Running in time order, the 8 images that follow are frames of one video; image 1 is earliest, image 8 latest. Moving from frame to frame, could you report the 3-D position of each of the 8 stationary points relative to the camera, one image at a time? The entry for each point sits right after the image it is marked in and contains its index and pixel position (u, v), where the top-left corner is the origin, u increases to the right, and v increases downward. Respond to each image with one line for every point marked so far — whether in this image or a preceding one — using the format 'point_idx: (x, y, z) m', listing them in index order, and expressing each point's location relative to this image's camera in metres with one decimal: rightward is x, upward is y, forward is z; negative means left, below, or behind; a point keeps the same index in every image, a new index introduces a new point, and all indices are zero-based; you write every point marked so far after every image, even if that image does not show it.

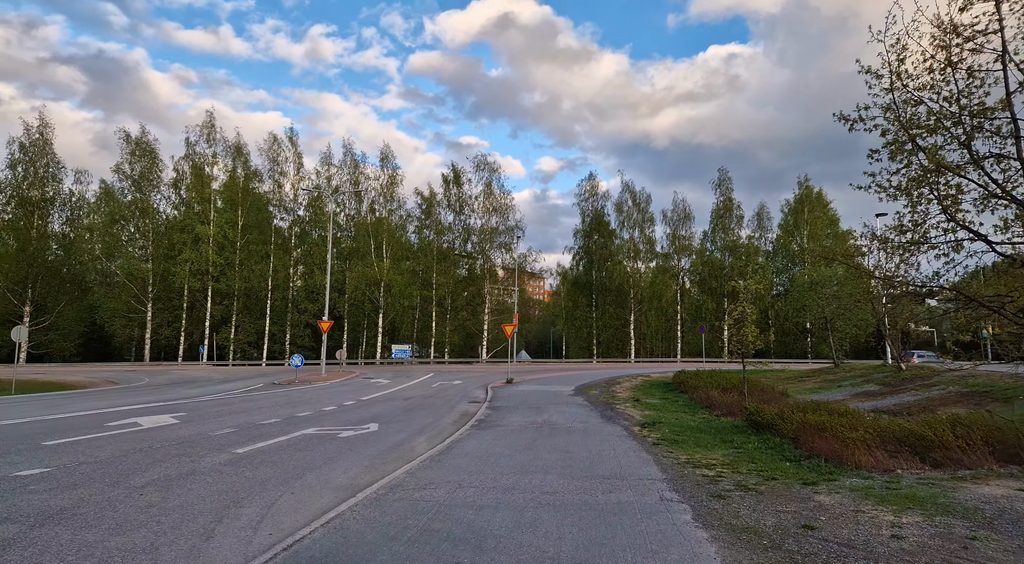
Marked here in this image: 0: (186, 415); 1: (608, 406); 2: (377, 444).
0: (-6.8, -2.8, +14.1) m
1: (+2.7, -3.3, +17.9) m
2: (-2.2, -2.7, +11.1) m
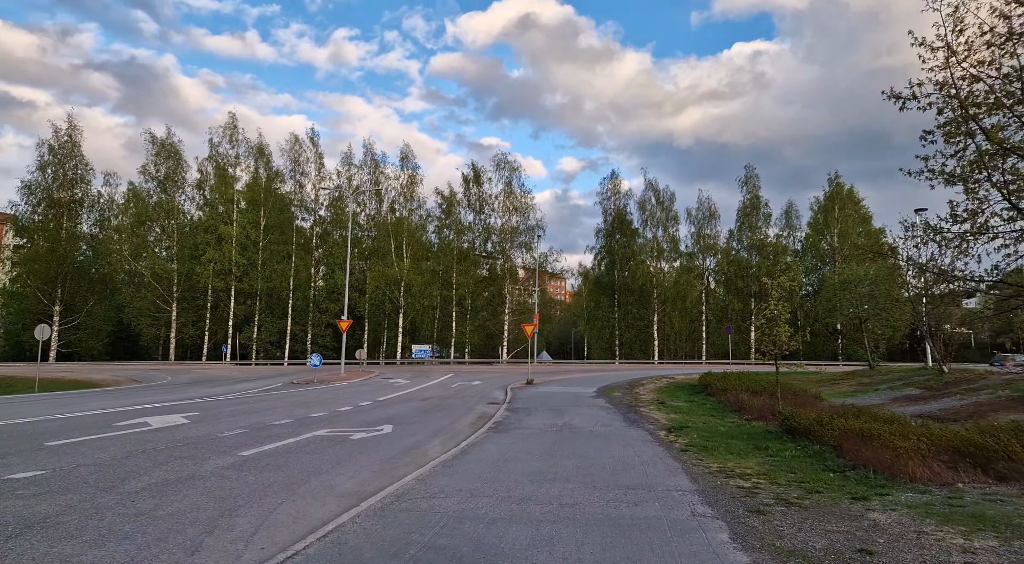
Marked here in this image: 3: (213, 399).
0: (-6.4, -2.7, +13.8) m
1: (+3.2, -3.3, +17.3) m
2: (-2.0, -2.6, +10.6) m
3: (-8.3, -3.2, +18.8) m
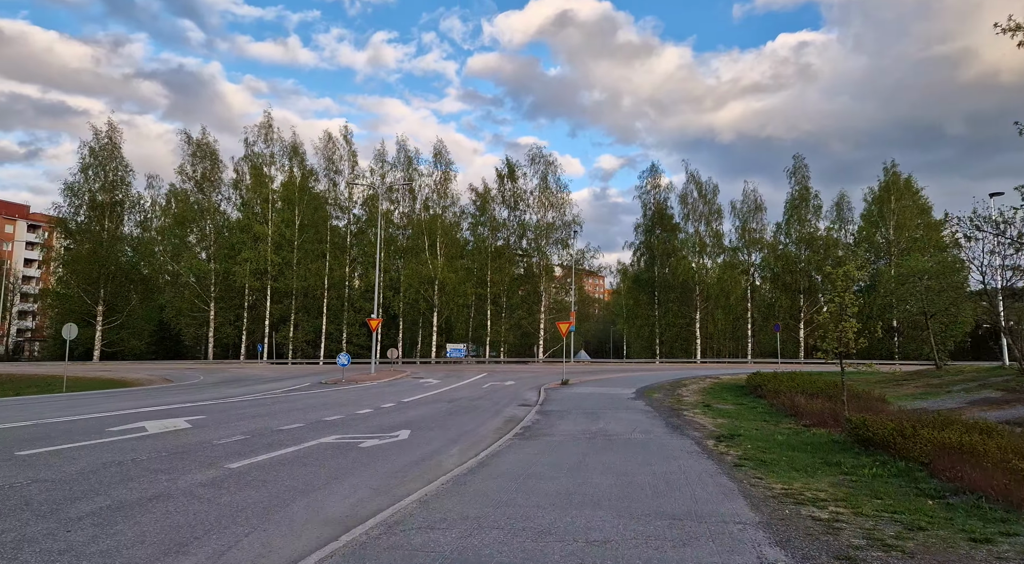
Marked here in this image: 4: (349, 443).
0: (-5.9, -2.6, +12.9) m
1: (+3.9, -3.1, +15.8) m
2: (-1.6, -2.5, +9.5) m
3: (-7.4, -3.1, +18.0) m
4: (-2.5, -2.5, +10.4) m
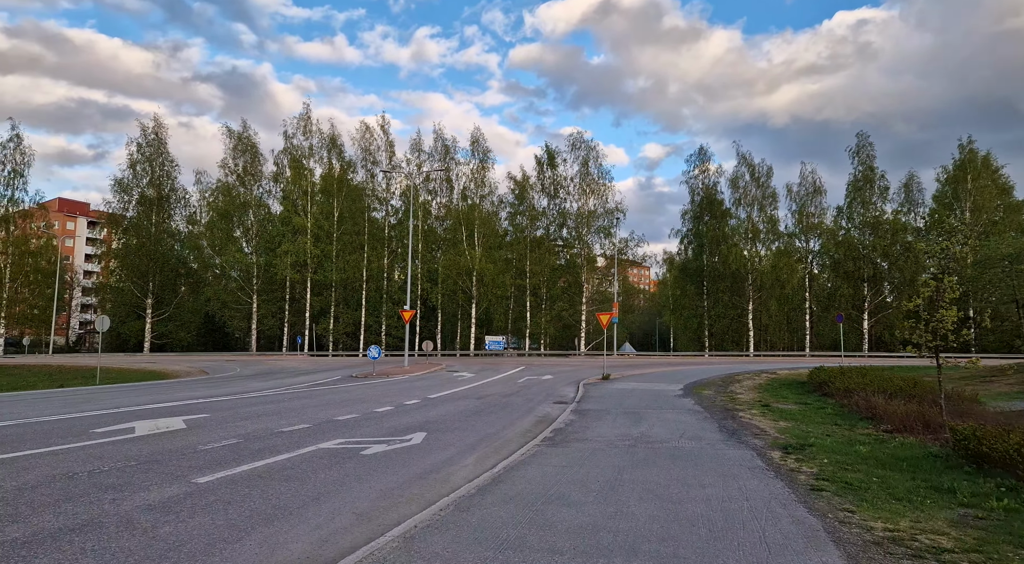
0: (-5.4, -2.3, +11.8) m
1: (+4.6, -2.7, +14.1) m
2: (-1.3, -2.2, +8.1) m
3: (-6.6, -2.8, +17.0) m
4: (-2.2, -2.3, +9.1) m
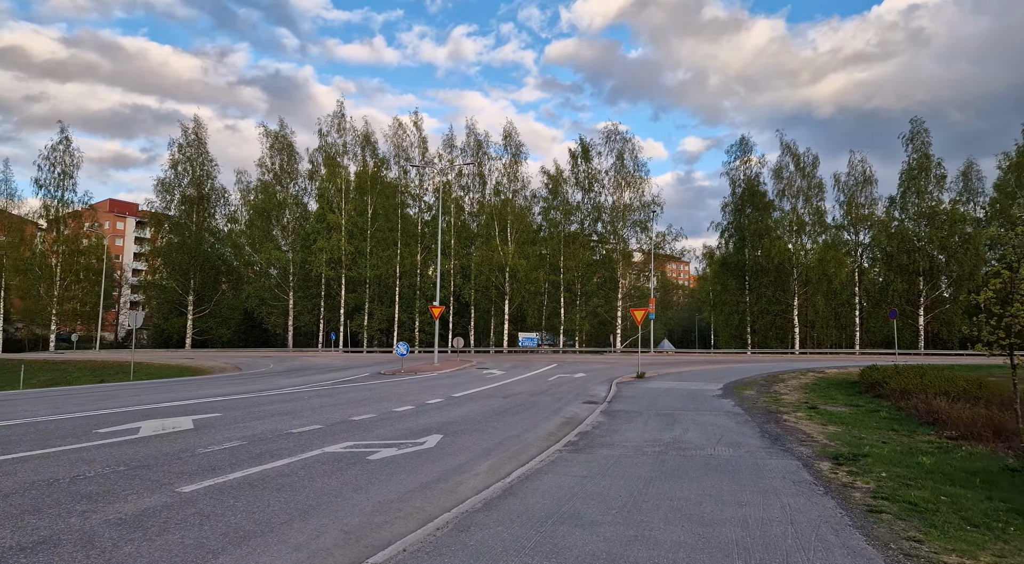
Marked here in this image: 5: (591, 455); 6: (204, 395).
0: (-5.0, -2.2, +11.3) m
1: (+5.1, -2.6, +13.1) m
2: (-1.1, -2.2, +7.5) m
3: (-5.9, -2.7, +16.6) m
4: (-1.9, -2.2, +8.5) m
5: (+1.0, -2.3, +8.9) m
6: (-7.2, -2.6, +15.8) m
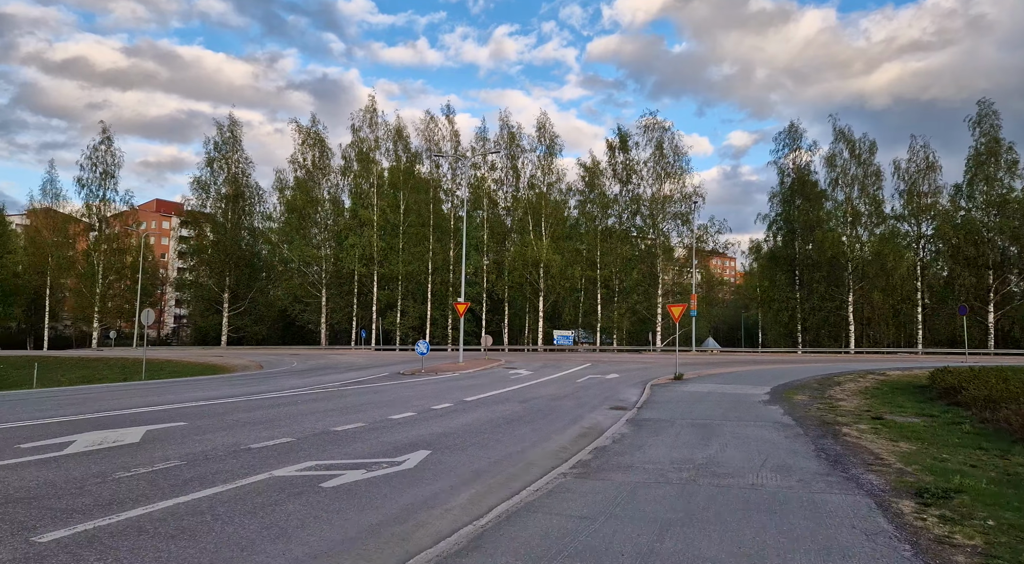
0: (-4.9, -2.1, +10.0) m
1: (+5.2, -2.4, +11.1) m
2: (-1.3, -2.0, +5.9) m
3: (-5.5, -2.5, +15.3) m
4: (-2.0, -2.0, +7.0) m
5: (+0.9, -2.1, +7.1) m
6: (-6.8, -2.5, +14.5) m
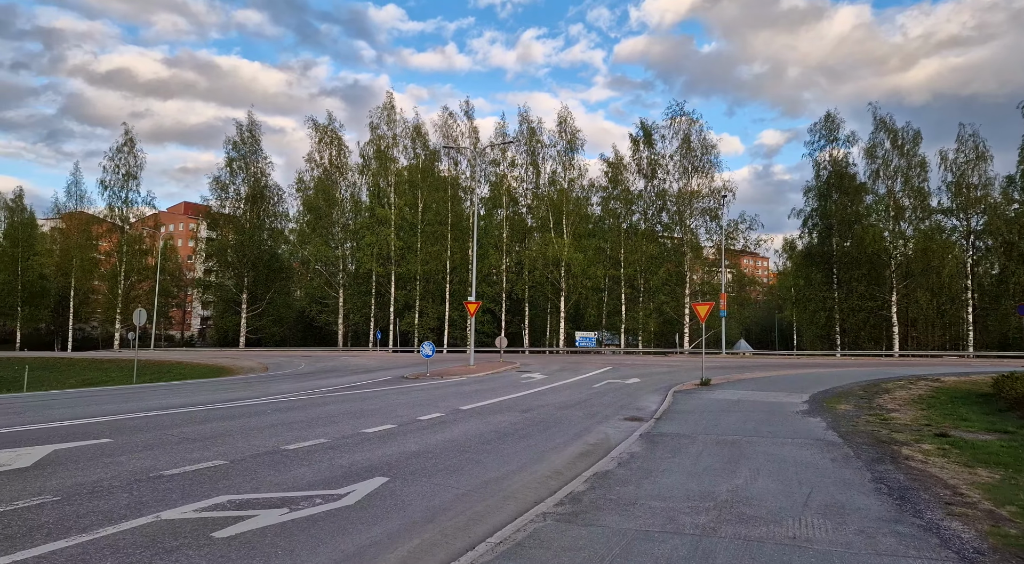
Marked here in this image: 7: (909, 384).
0: (-5.1, -2.0, +8.4) m
1: (+5.1, -2.3, +9.2) m
2: (-1.7, -1.9, +4.2) m
3: (-5.5, -2.4, +13.8) m
4: (-2.4, -1.9, +5.3) m
5: (+0.6, -2.0, +5.3) m
6: (-6.8, -2.4, +13.1) m
7: (+10.8, -2.8, +18.5) m
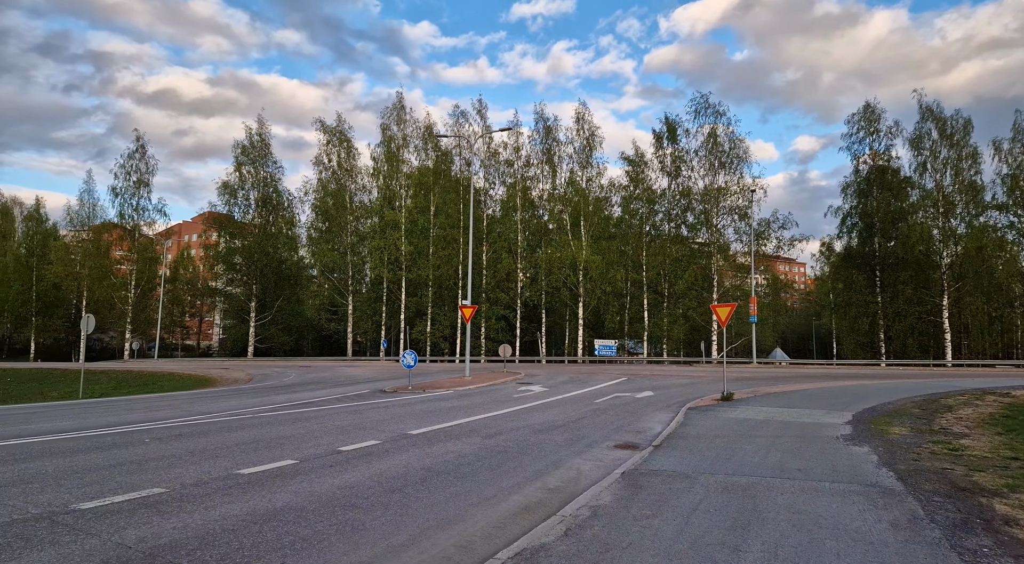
0: (-6.0, -1.8, +6.0) m
1: (+4.2, -2.0, +6.2) m
2: (-2.8, -1.6, +1.6) m
3: (-6.1, -2.4, +11.3) m
4: (-3.4, -1.7, +2.7) m
5: (-0.4, -1.7, +2.6) m
6: (-7.5, -2.3, +10.7) m
7: (+10.4, -2.6, +15.2) m
